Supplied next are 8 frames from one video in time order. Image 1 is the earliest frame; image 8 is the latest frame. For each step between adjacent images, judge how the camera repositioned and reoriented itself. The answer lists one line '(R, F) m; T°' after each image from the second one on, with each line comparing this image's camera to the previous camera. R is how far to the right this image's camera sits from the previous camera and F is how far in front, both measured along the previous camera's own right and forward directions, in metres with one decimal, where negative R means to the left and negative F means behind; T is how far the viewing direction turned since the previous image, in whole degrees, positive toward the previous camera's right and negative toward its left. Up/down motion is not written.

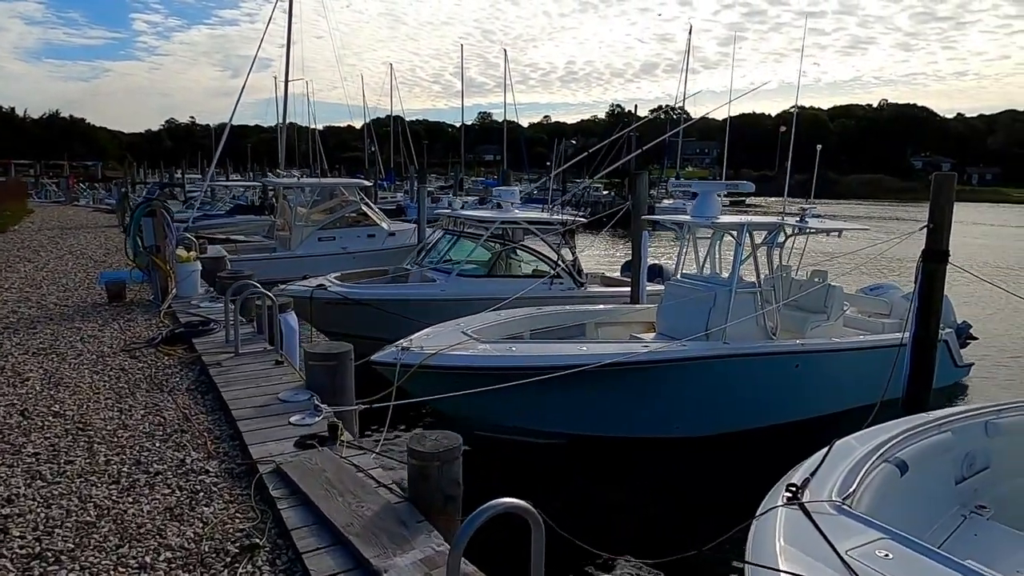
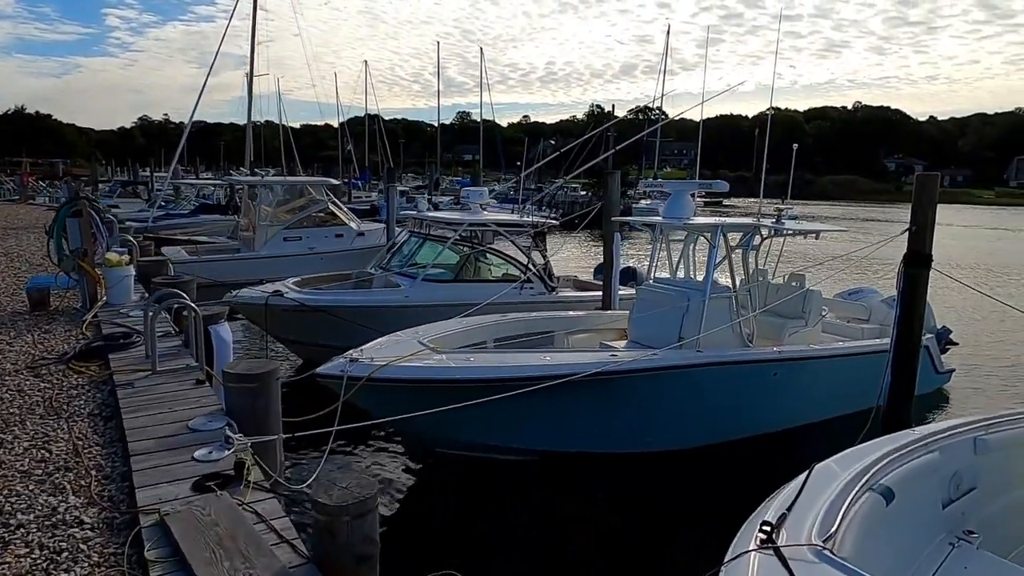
(+0.2, +0.4) m; +2°
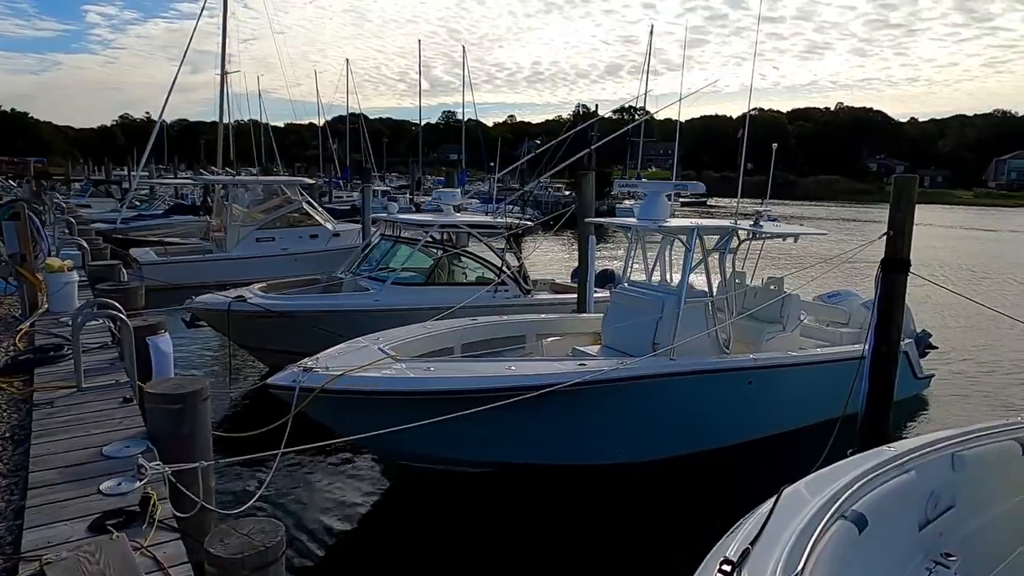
(+0.2, +0.3) m; +1°
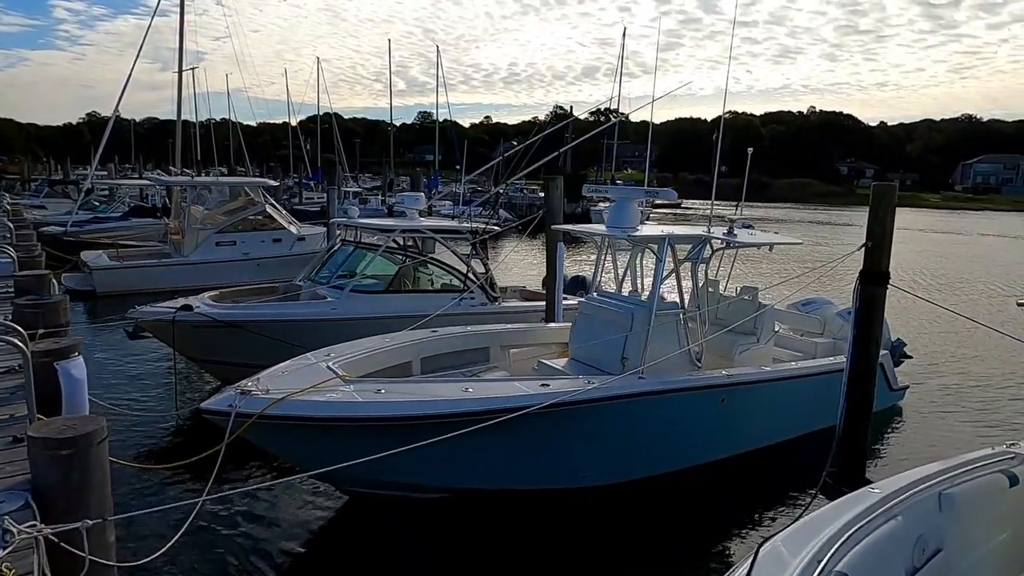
(+0.2, +0.4) m; +2°
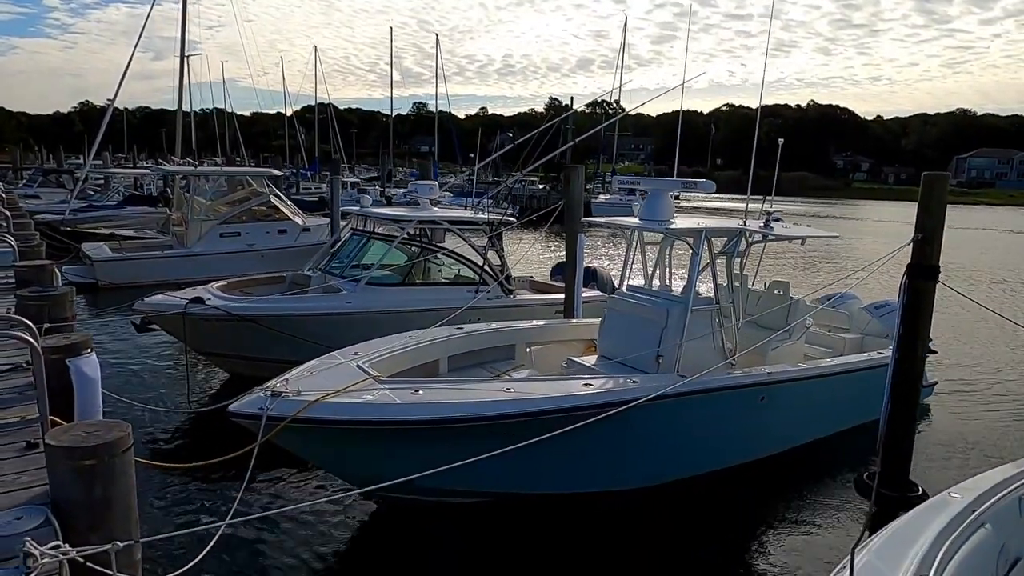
(-0.3, +0.3) m; +1°
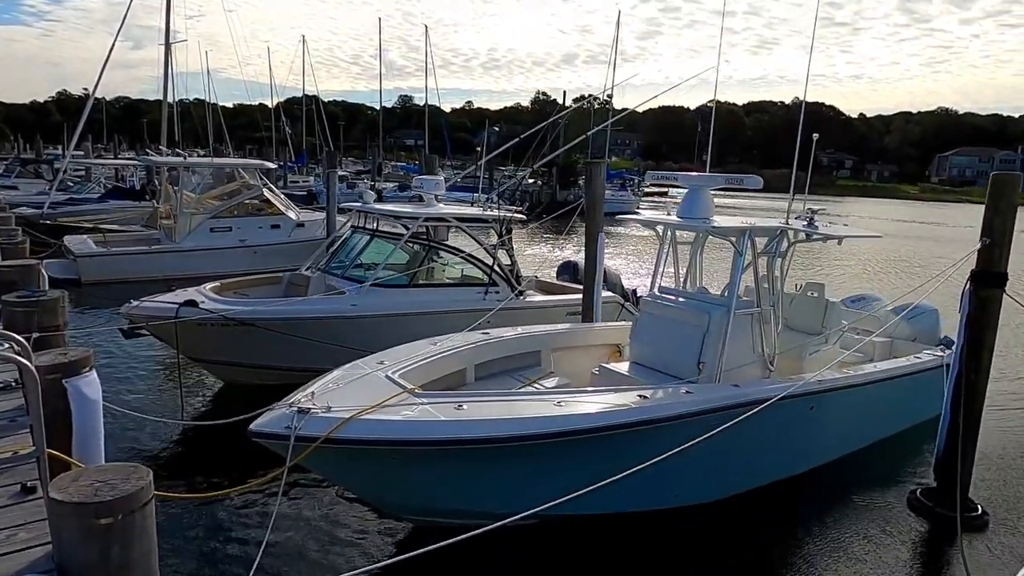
(-0.4, +0.4) m; +1°
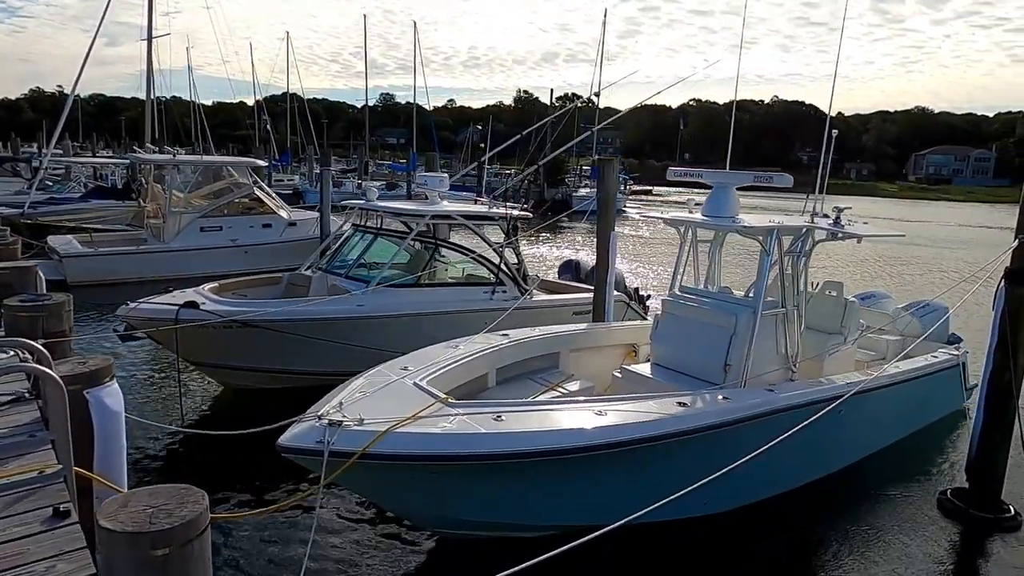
(-0.3, +0.2) m; +2°
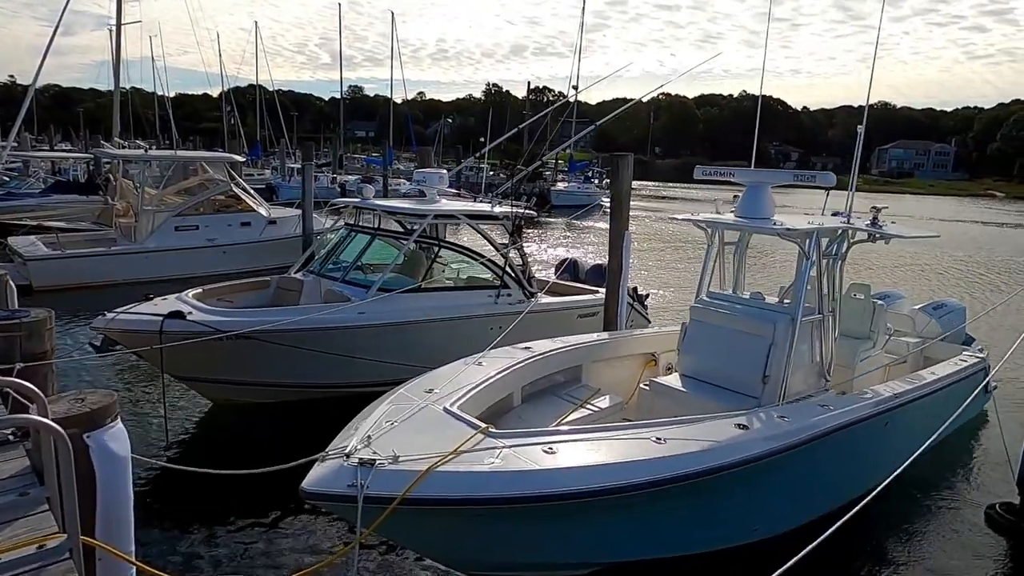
(-0.4, +0.4) m; +3°
